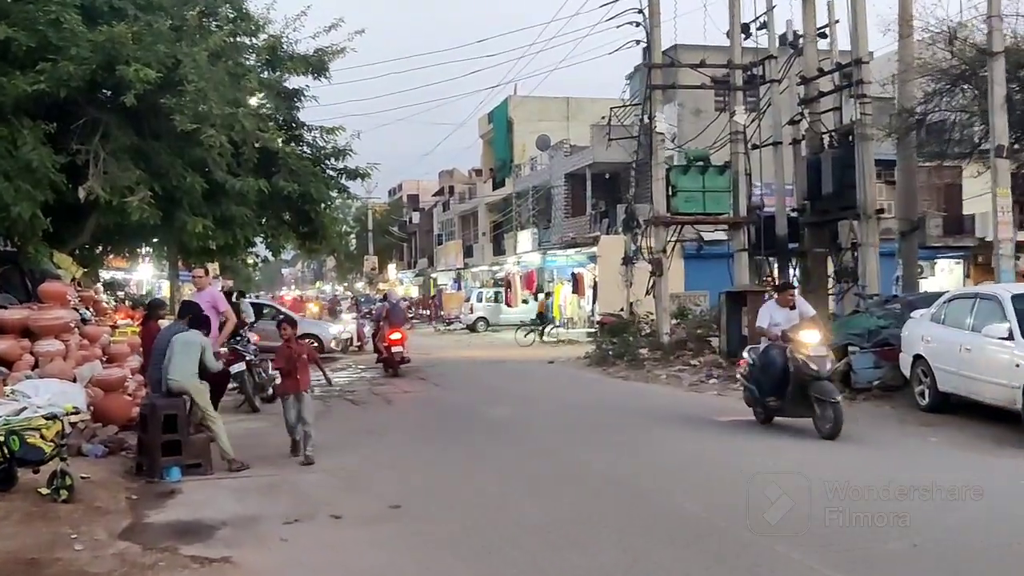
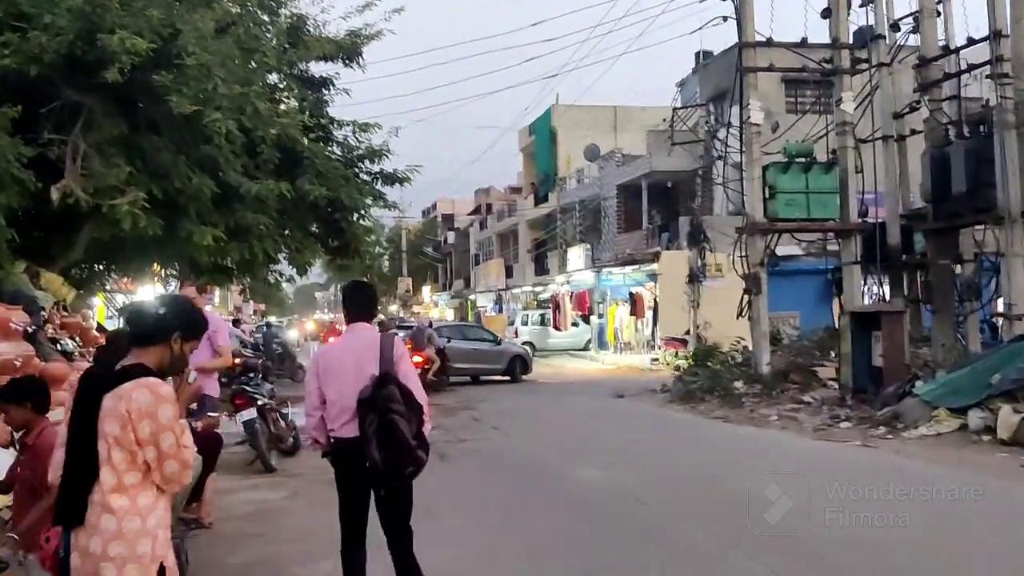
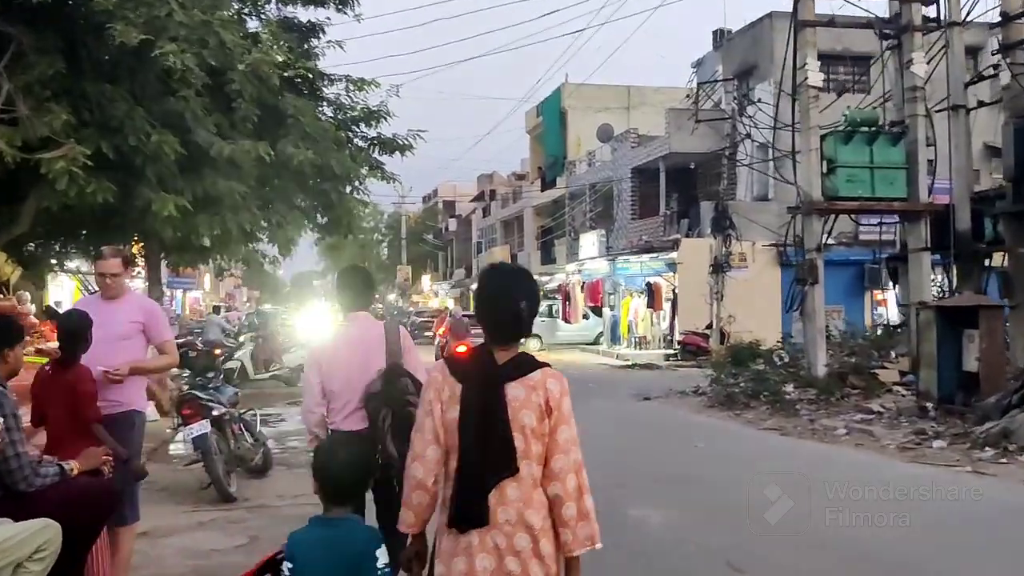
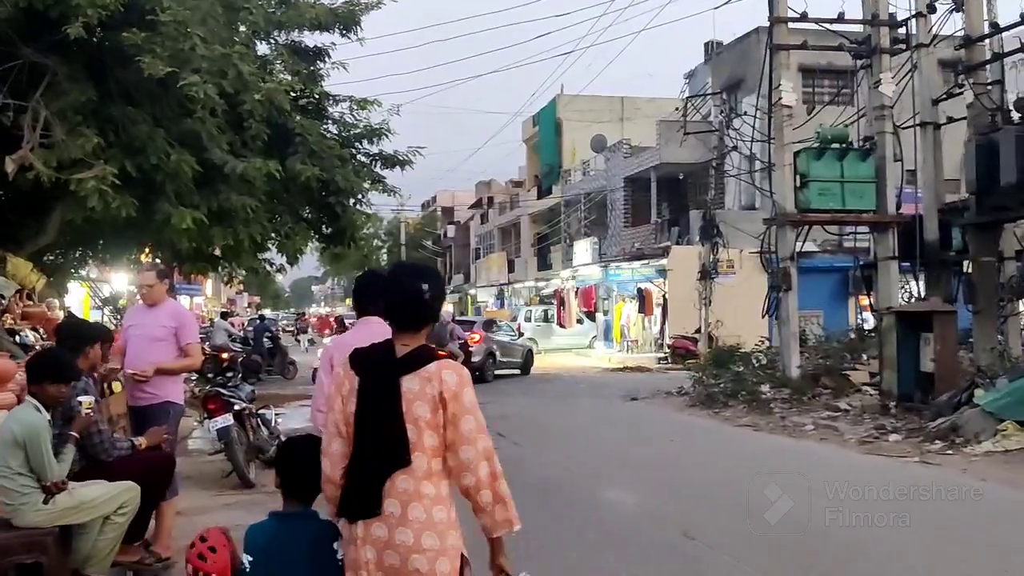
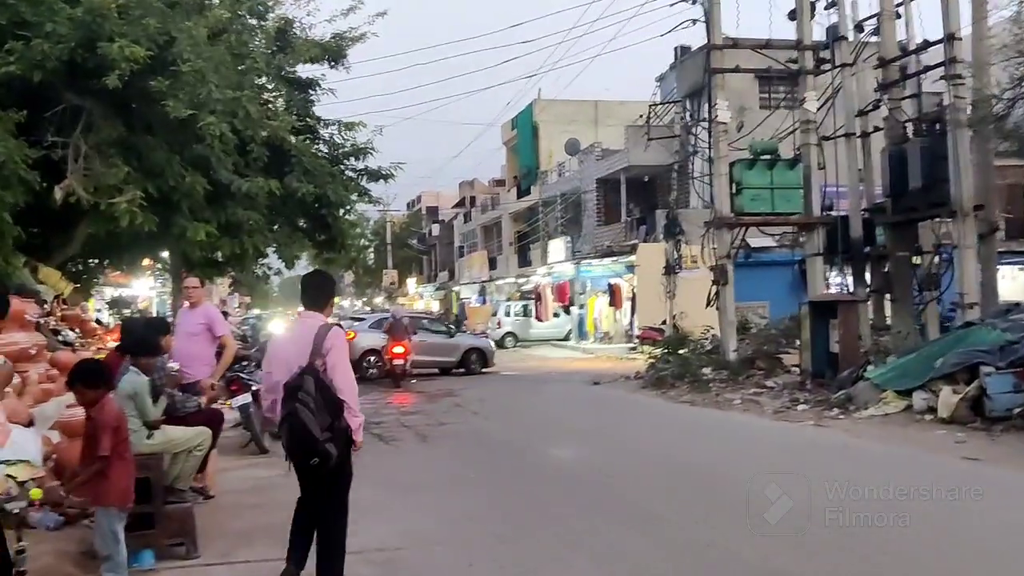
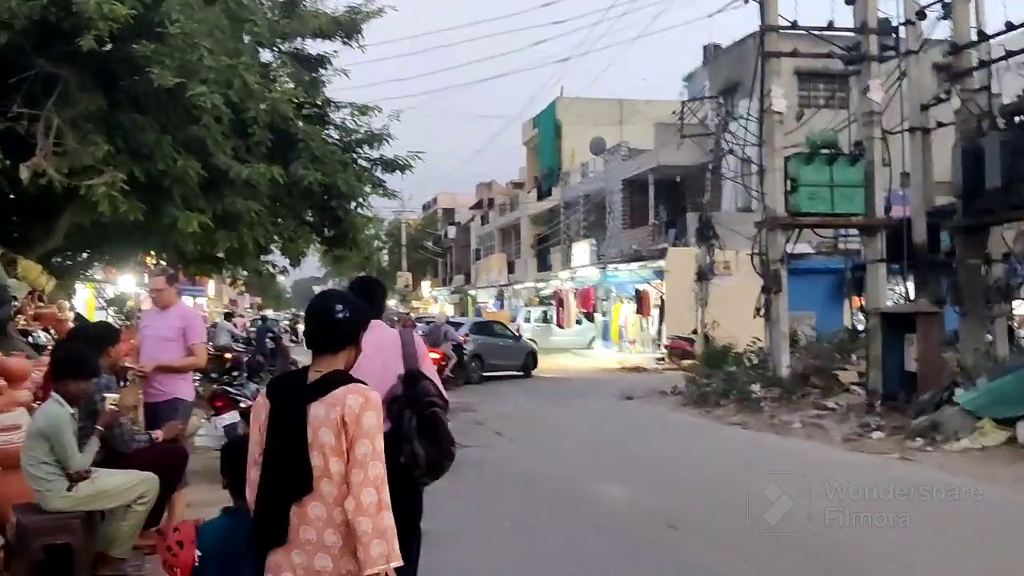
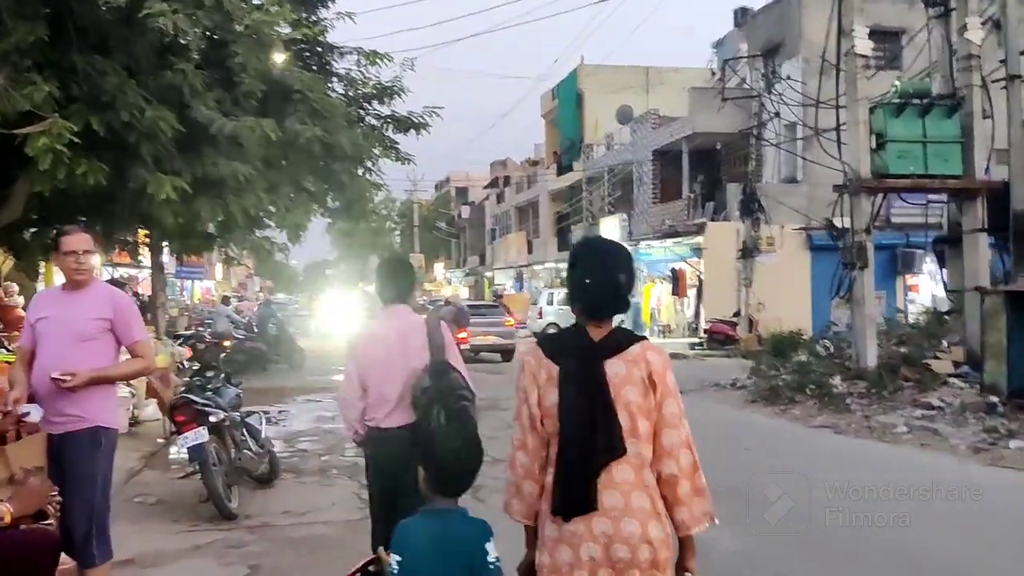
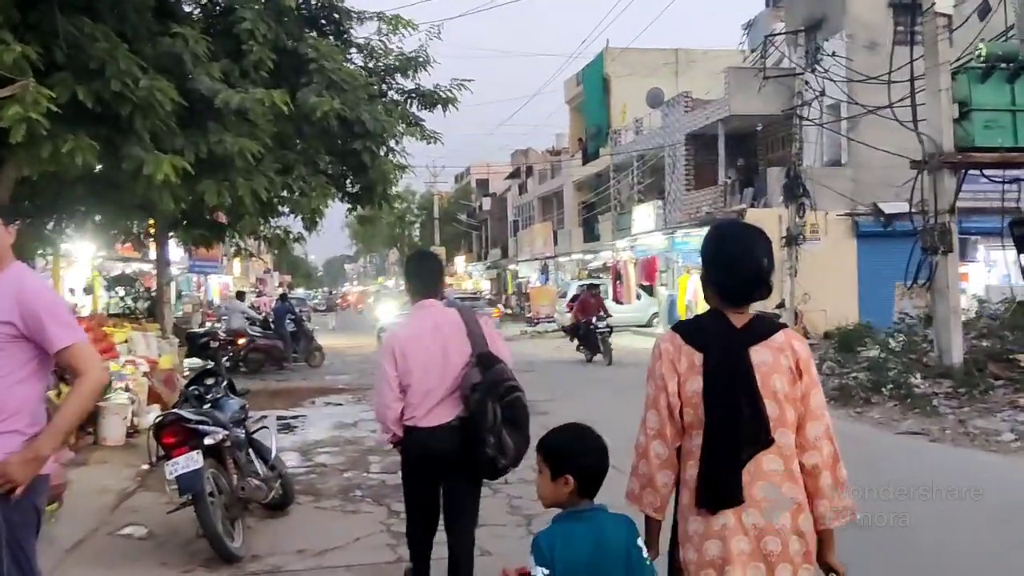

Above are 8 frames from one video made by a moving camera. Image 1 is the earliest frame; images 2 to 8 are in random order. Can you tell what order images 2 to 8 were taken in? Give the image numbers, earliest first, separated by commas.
5, 2, 6, 4, 3, 7, 8
